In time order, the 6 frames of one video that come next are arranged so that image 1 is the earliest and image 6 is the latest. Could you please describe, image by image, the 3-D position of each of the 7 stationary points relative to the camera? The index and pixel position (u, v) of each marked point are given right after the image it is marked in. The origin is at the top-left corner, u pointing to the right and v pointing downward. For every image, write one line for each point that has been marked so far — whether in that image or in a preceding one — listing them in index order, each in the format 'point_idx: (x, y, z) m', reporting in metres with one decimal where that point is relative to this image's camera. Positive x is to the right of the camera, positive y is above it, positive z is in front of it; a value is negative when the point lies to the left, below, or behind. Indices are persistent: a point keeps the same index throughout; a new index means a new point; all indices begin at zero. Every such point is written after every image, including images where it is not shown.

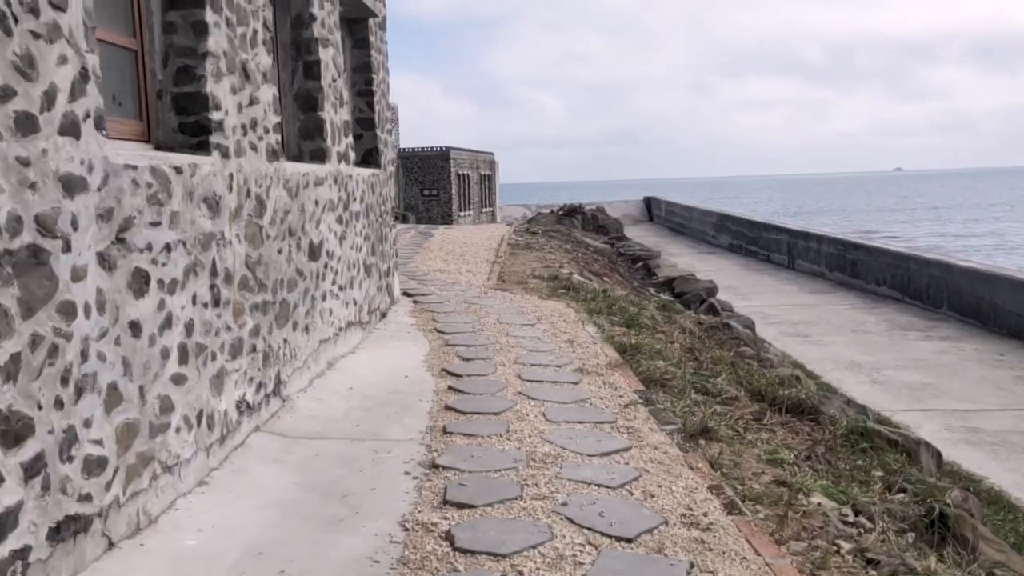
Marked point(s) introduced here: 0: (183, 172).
0: (-1.2, +0.4, +3.3) m
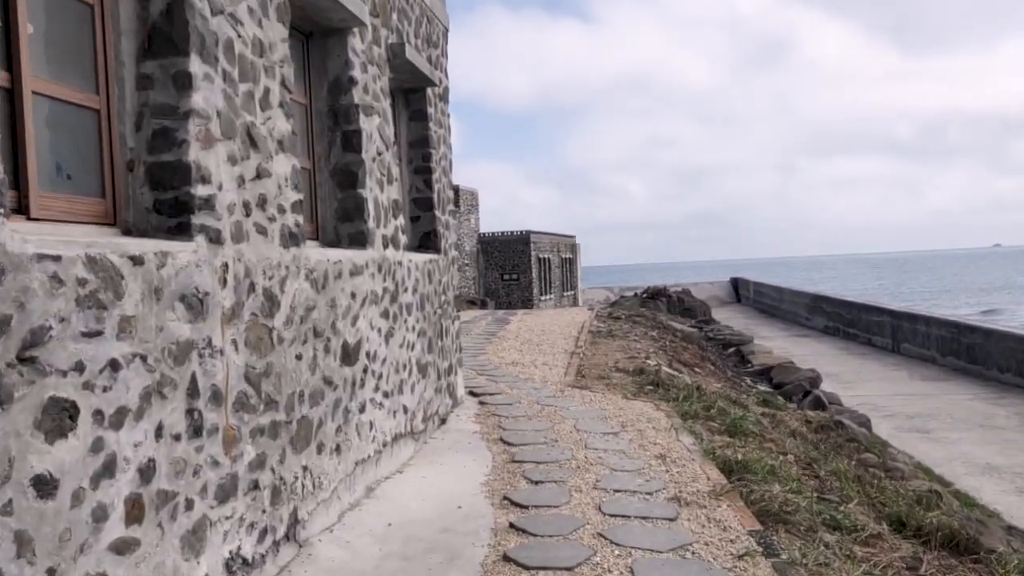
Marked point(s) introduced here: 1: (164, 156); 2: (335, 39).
0: (-1.1, +0.1, +2.5) m
1: (-1.1, +0.4, +2.8) m
2: (-0.9, +1.3, +4.5) m
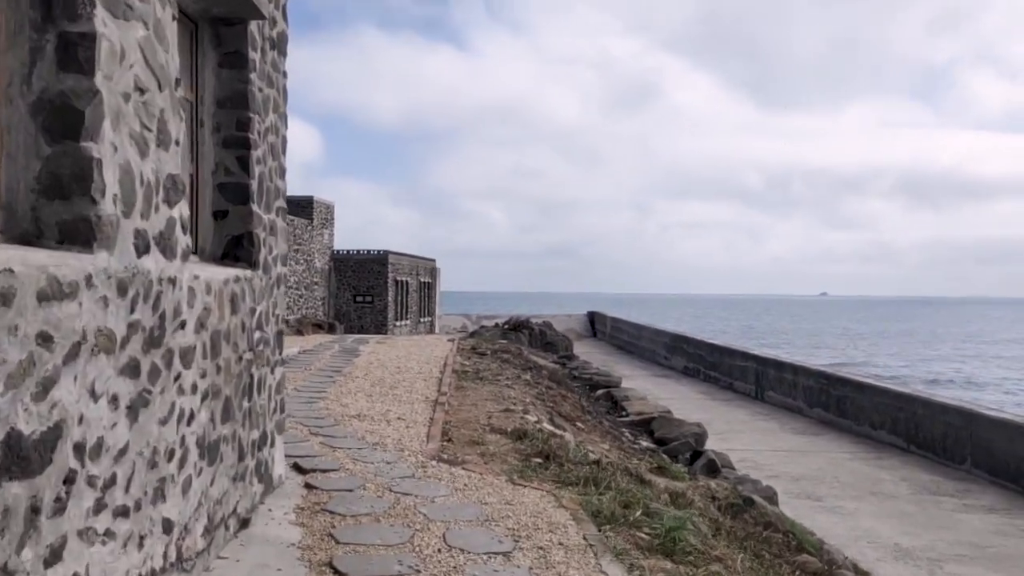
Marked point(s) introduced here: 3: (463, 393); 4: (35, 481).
0: (-1.2, 0.0, +0.4) m
1: (-1.2, +0.4, +0.7) m
2: (-1.3, +1.2, +2.4) m
3: (-0.5, -1.1, +9.1) m
4: (-1.2, -0.5, +2.2) m
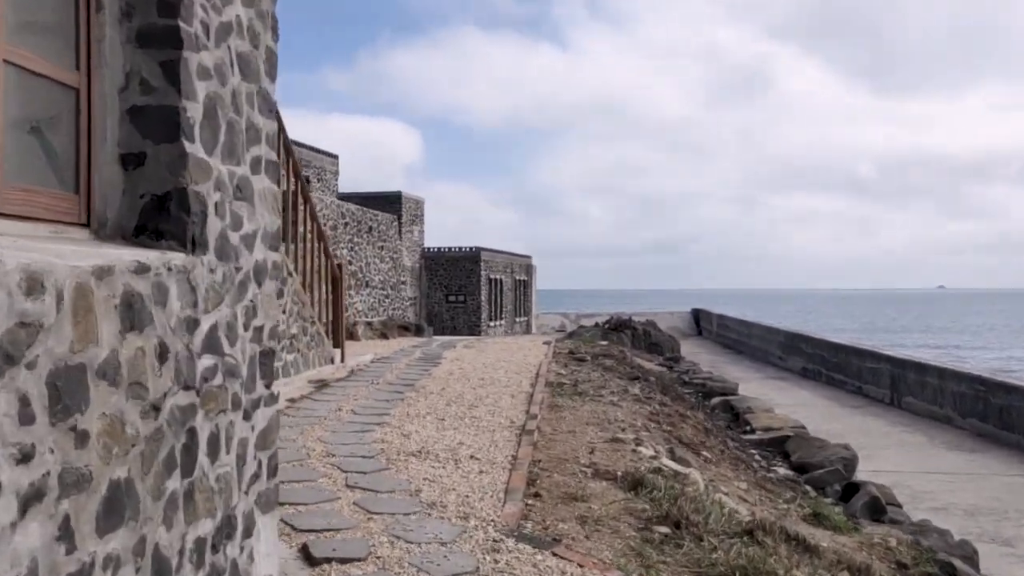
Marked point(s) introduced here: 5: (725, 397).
0: (-1.2, 0.0, -1.3) m
1: (-1.3, +0.4, -1.0) m
2: (-1.1, +1.2, +0.7) m
3: (+0.4, -1.1, +7.3) m
4: (-1.1, -0.5, +0.5) m
5: (+3.7, -1.9, +15.2) m
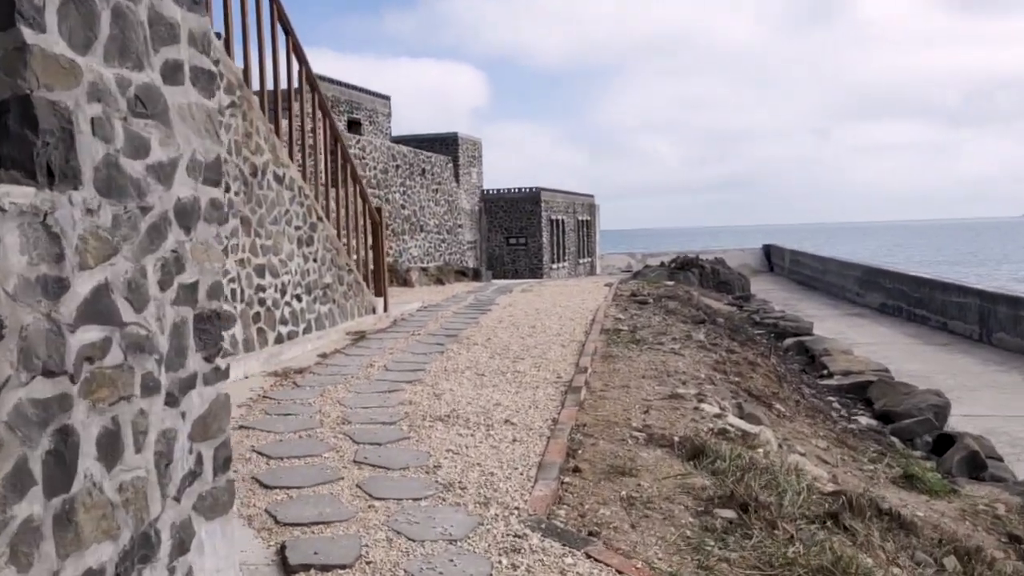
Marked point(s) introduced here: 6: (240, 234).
0: (-1.6, -0.1, -1.9) m
1: (-1.6, +0.2, -1.6) m
2: (-1.3, +1.2, 0.0) m
3: (+0.7, -0.6, +6.6) m
4: (-1.2, -0.5, -0.1) m
5: (+4.7, -0.8, +14.2) m
6: (-2.0, +0.4, +6.4) m
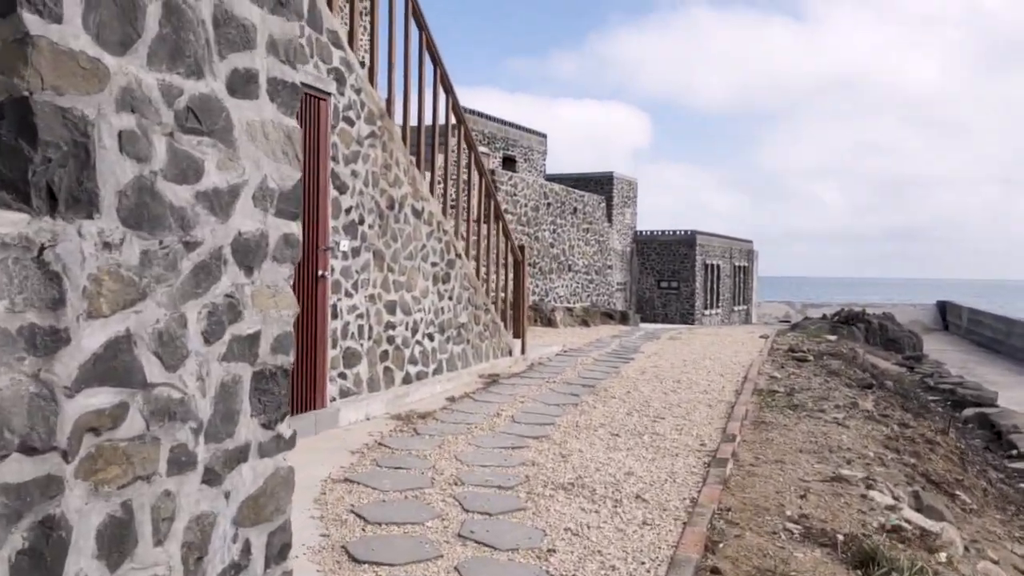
0: (-2.0, 0.0, -2.1) m
1: (-2.0, +0.4, -1.8) m
2: (-1.4, +1.2, -0.2) m
3: (+1.7, -1.0, +5.8) m
4: (-1.4, -0.5, -0.4) m
5: (+6.8, -1.8, +12.7) m
6: (-1.0, +0.1, +6.1) m
